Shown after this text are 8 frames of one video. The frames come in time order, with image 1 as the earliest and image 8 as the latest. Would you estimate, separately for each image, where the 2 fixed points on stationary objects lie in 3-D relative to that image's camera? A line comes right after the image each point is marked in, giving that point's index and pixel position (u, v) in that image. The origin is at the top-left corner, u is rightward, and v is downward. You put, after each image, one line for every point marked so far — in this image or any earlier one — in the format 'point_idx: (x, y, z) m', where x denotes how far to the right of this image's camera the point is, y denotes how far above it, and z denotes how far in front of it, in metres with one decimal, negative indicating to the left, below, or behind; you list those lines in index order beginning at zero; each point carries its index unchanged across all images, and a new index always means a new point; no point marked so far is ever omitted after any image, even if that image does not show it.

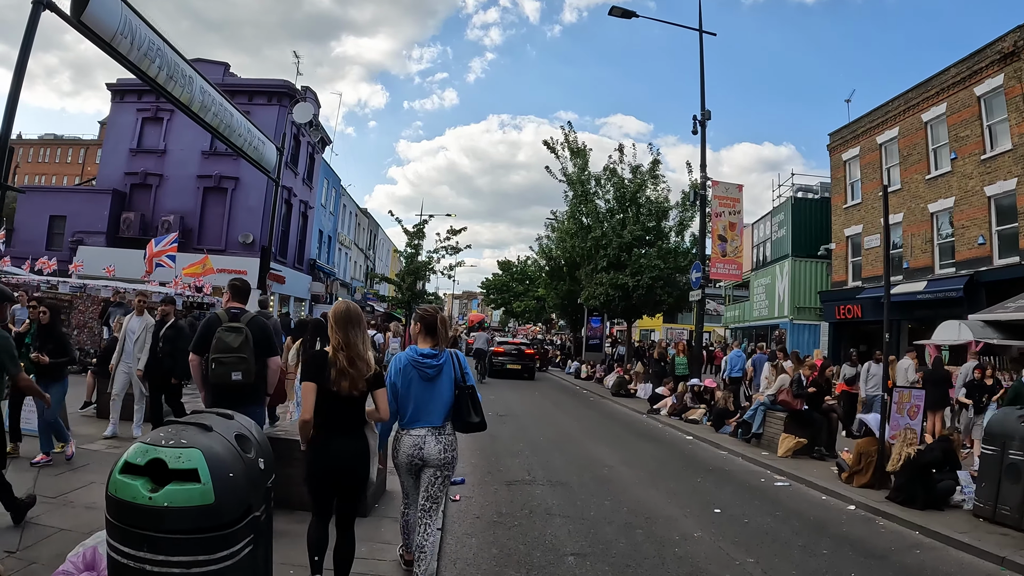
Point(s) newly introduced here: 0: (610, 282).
0: (+2.7, +0.2, +16.8) m
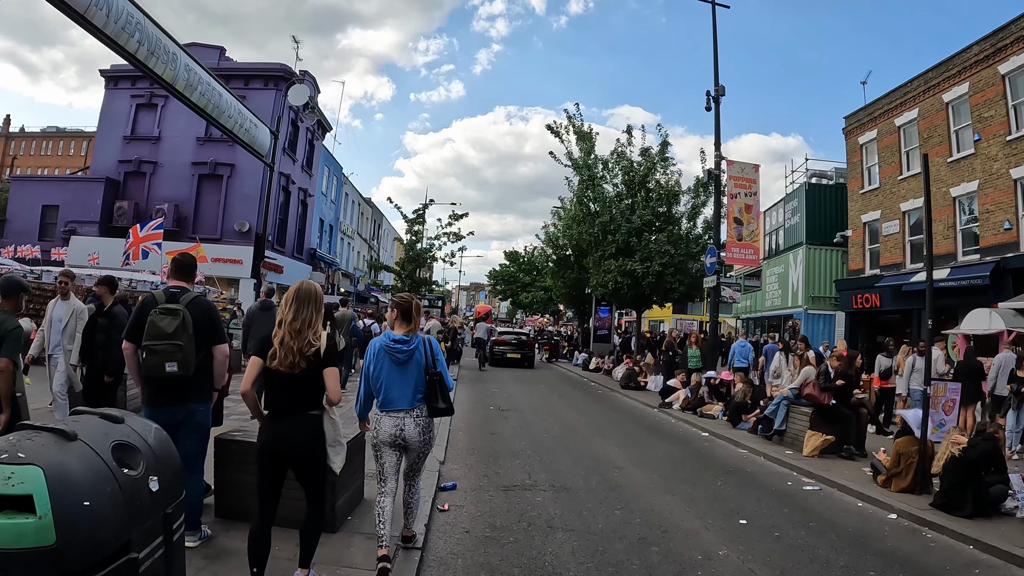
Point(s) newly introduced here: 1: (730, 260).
0: (+2.8, +0.5, +16.0) m
1: (+4.6, +0.6, +12.4) m
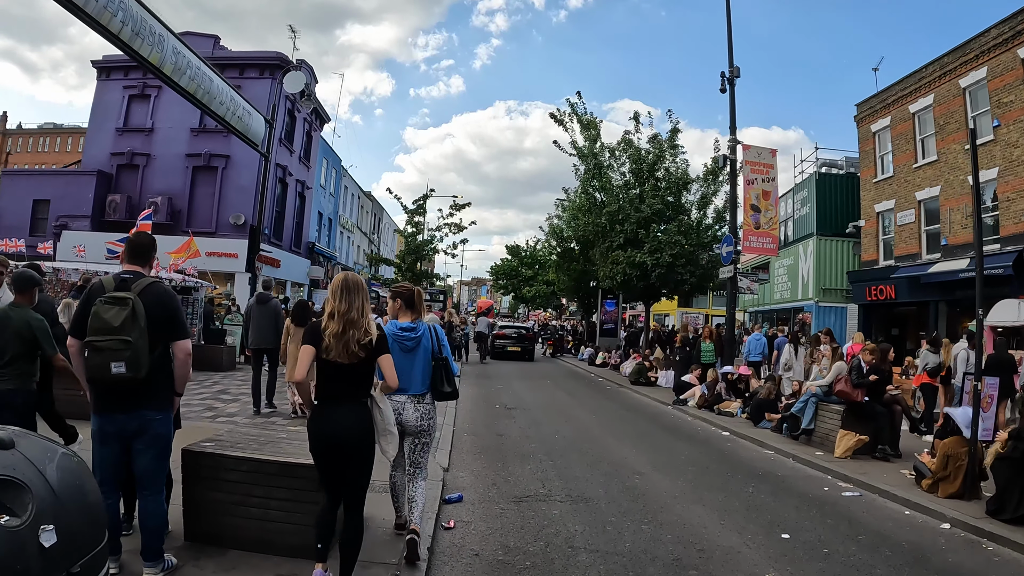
0: (+2.9, +0.7, +15.4) m
1: (+4.7, +0.8, +11.8) m
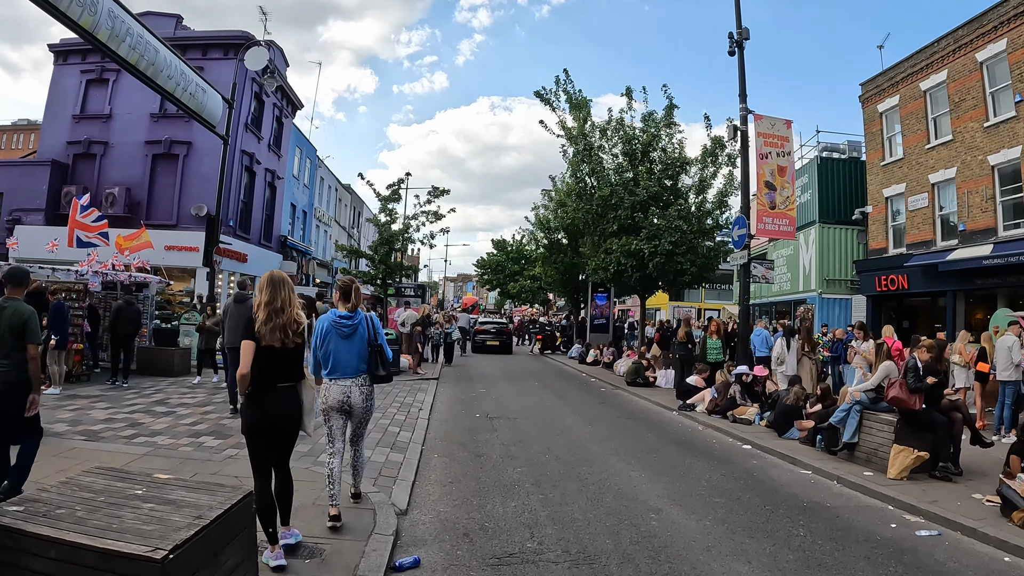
0: (+2.6, +0.9, +14.0) m
1: (+4.5, +1.0, +10.5) m
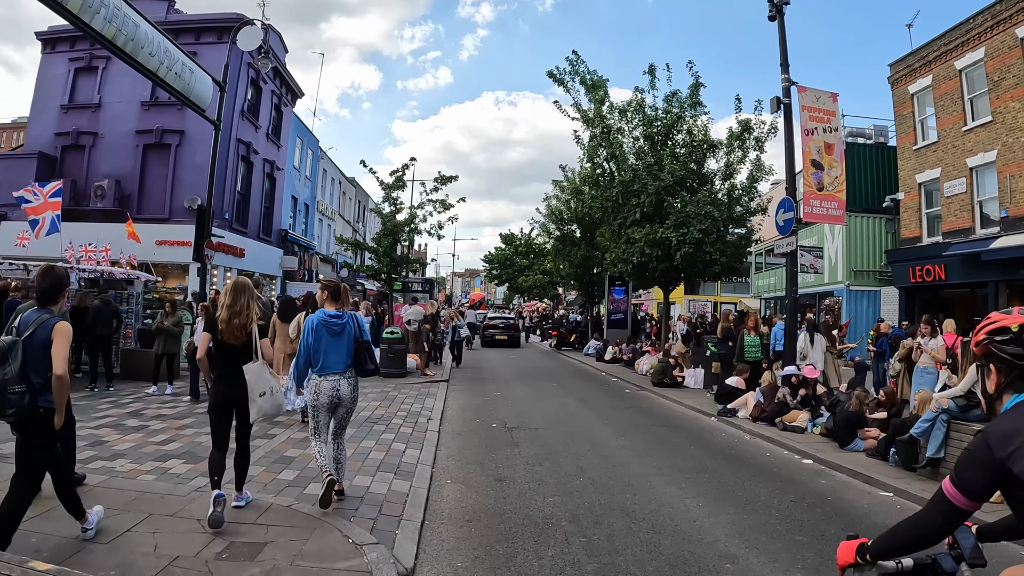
0: (+2.9, +1.1, +13.0) m
1: (+4.7, +1.1, +9.4) m
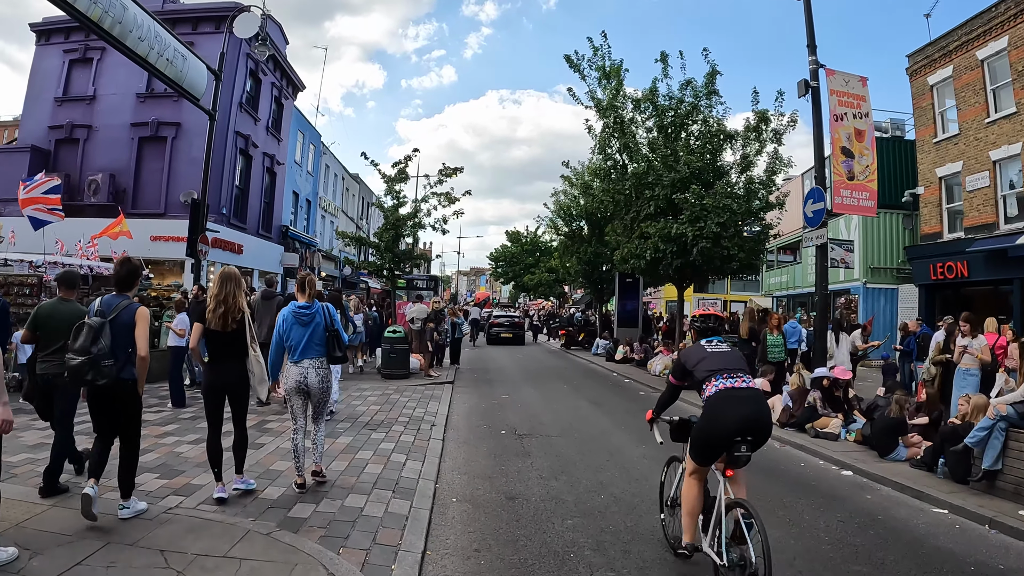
0: (+3.1, +1.1, +12.4) m
1: (+4.8, +1.2, +8.8) m
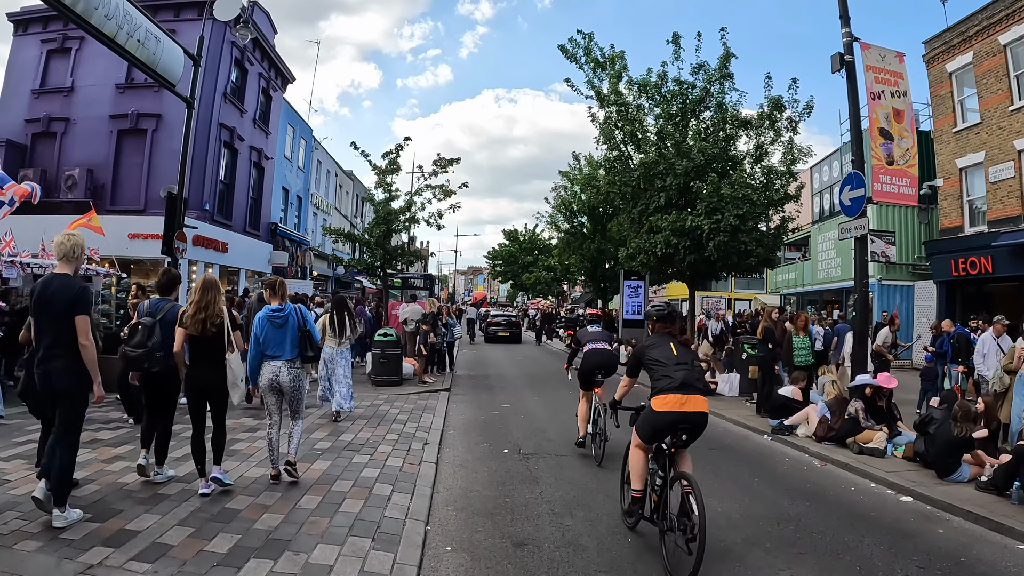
0: (+3.1, +1.2, +11.5) m
1: (+4.9, +1.2, +7.9) m
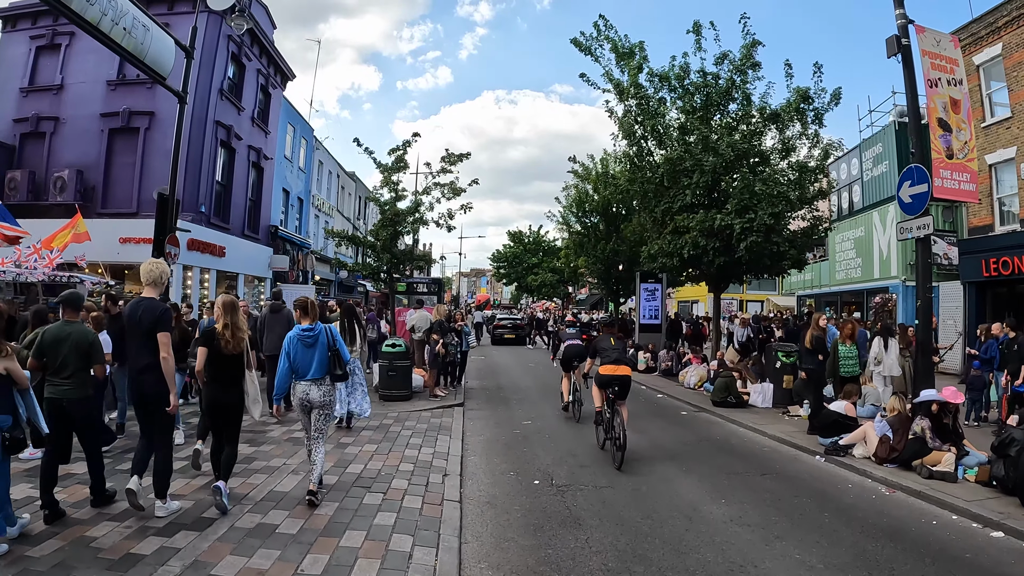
0: (+3.3, +1.1, +10.8) m
1: (+5.1, +1.2, +7.2) m
